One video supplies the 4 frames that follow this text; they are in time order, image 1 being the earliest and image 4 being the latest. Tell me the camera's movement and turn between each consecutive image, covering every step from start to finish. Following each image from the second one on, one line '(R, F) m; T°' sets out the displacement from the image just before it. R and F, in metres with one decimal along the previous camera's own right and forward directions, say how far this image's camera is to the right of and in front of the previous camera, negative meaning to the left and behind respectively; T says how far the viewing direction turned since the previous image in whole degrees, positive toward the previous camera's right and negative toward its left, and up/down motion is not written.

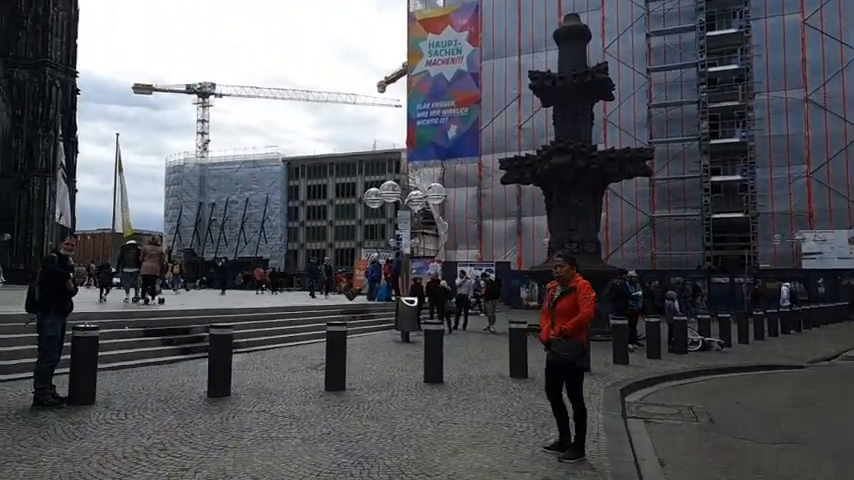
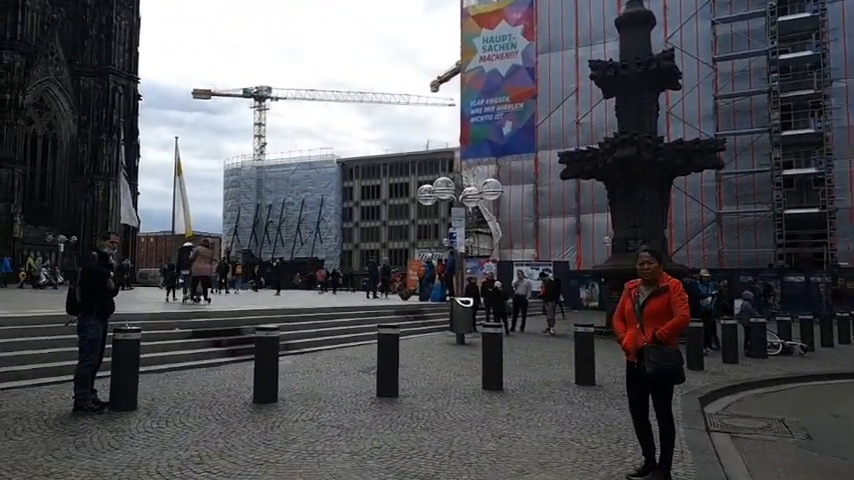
(-0.1, +0.7) m; -5°
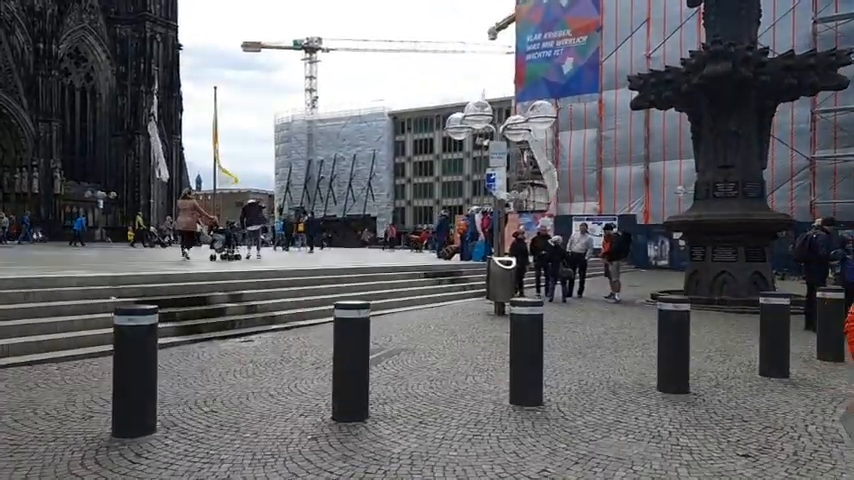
(+0.6, +3.8) m; -5°
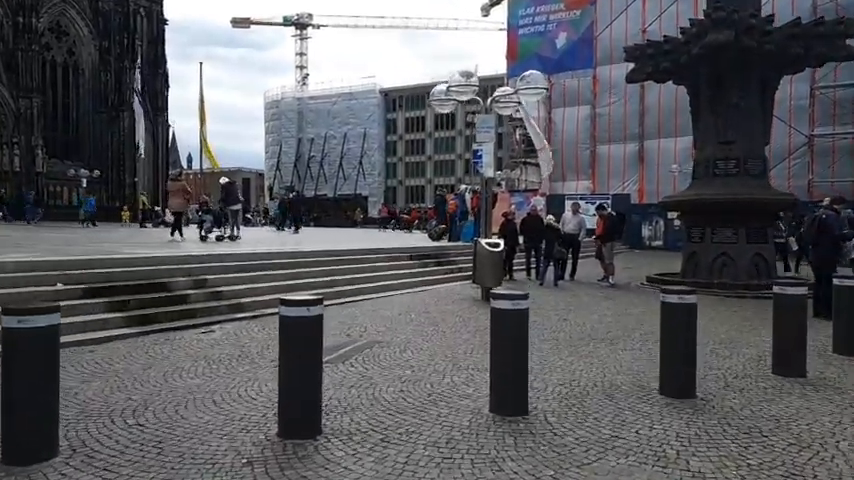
(+0.2, +0.9) m; +1°
